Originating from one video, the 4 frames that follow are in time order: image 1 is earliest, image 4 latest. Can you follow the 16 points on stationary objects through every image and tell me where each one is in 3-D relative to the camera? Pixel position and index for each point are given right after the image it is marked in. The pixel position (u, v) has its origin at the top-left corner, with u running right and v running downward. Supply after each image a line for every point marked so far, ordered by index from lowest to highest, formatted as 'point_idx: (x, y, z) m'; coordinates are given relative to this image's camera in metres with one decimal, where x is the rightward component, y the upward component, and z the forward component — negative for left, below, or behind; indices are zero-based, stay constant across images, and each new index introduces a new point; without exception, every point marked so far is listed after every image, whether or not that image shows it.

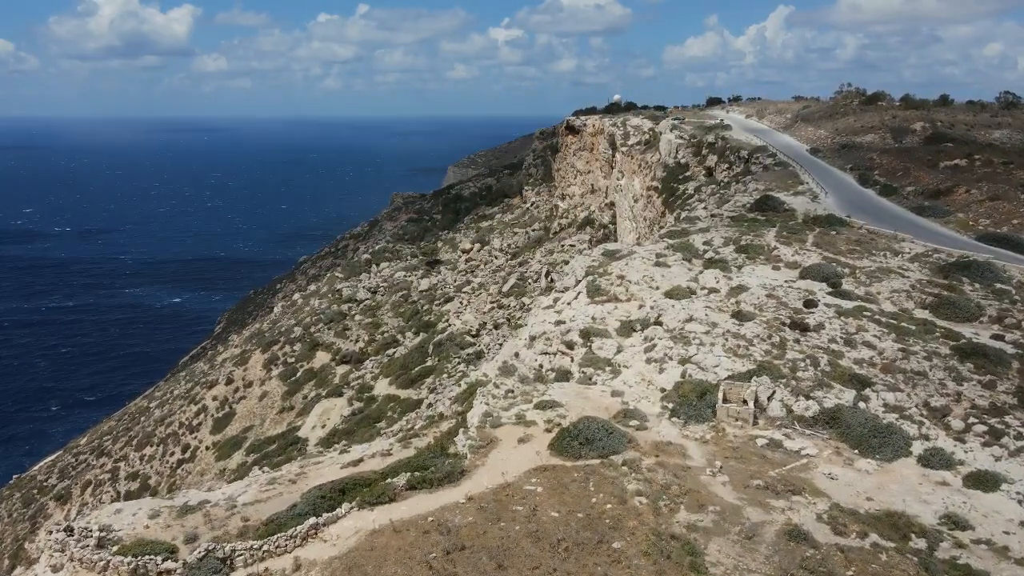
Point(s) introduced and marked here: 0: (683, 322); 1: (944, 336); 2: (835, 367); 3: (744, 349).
0: (+4.3, -0.9, +14.4) m
1: (+9.5, -1.1, +12.7) m
2: (+6.8, -1.7, +12.1) m
3: (+5.2, -1.4, +13.0) m
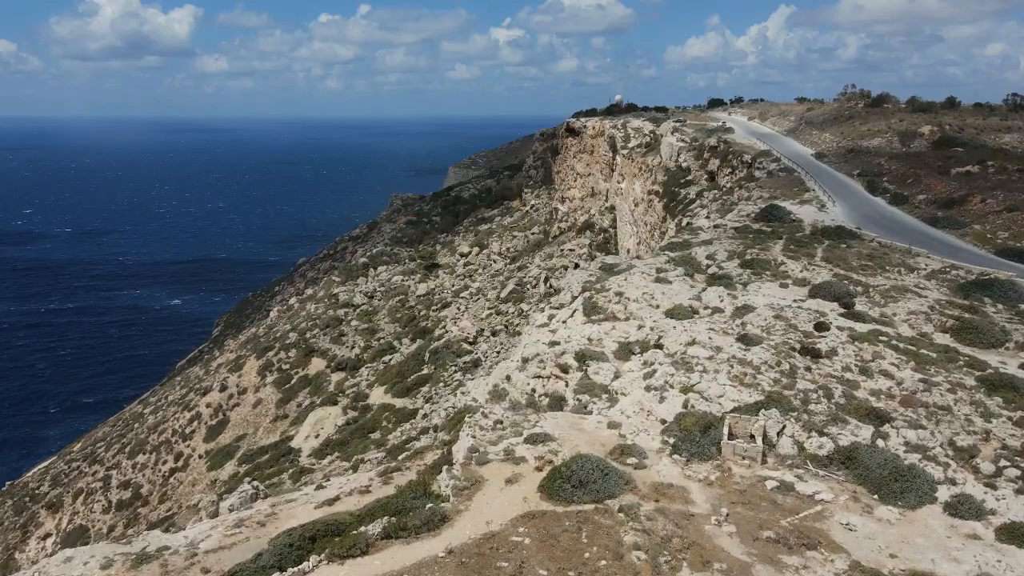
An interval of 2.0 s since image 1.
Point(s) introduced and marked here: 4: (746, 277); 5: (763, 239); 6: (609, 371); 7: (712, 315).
0: (+4.0, -1.4, +13.5) m
1: (+9.3, -1.6, +11.7) m
2: (+6.5, -2.2, +11.2) m
3: (+5.0, -1.9, +12.1) m
4: (+6.6, +0.3, +16.4) m
5: (+8.3, +1.6, +19.0) m
6: (+2.3, -2.0, +13.7) m
7: (+5.1, -0.7, +14.7) m
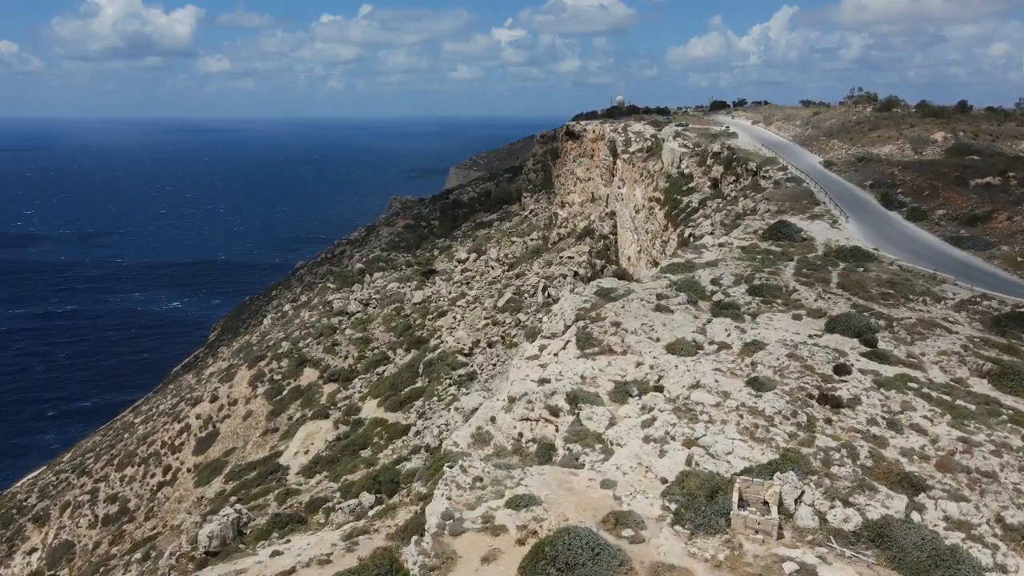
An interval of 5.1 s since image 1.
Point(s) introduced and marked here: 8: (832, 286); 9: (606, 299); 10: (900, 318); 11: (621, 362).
0: (+3.7, -2.1, +12.1) m
1: (+8.9, -2.3, +10.3) m
2: (+6.2, -2.9, +9.7) m
3: (+4.6, -2.6, +10.7) m
4: (+6.3, -0.5, +14.9) m
5: (+7.9, +0.8, +17.6) m
6: (+1.9, -2.7, +12.3) m
7: (+4.7, -1.4, +13.2) m
8: (+8.6, +0.1, +15.6) m
9: (+2.7, -0.4, +16.8) m
10: (+9.2, -0.7, +13.8) m
11: (+2.6, -1.8, +13.8) m
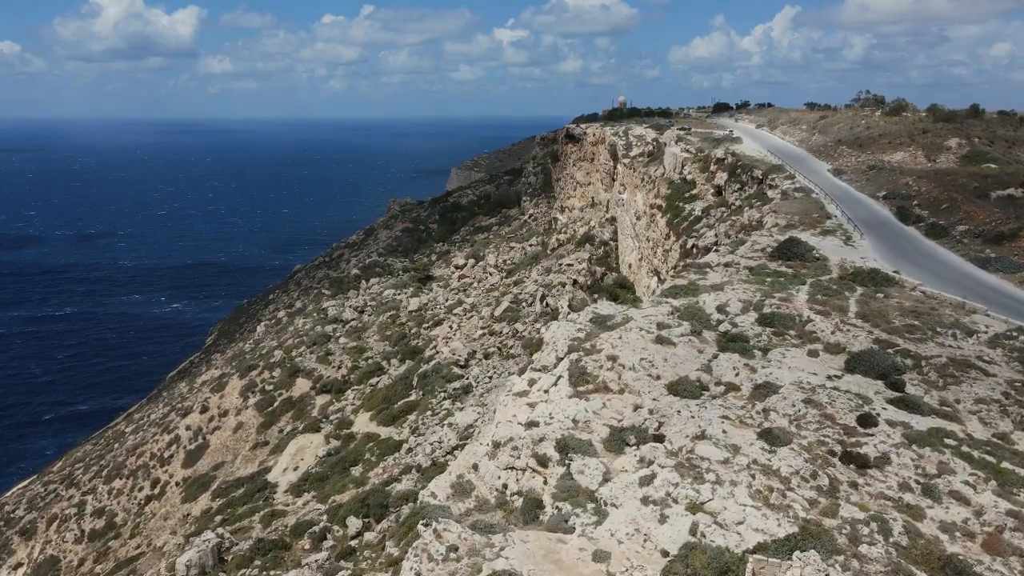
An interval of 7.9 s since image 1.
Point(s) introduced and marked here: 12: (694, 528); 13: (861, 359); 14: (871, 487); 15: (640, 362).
0: (+3.3, -2.8, +10.7) m
1: (+8.6, -3.0, +8.9) m
2: (+5.8, -3.6, +8.4) m
3: (+4.3, -3.4, +9.3) m
4: (+6.0, -1.2, +13.6) m
5: (+7.6, +0.1, +16.2) m
6: (+1.6, -3.4, +10.9) m
7: (+4.4, -2.2, +11.9) m
8: (+8.3, -0.7, +14.2) m
9: (+2.4, -1.1, +15.5) m
10: (+8.9, -1.4, +12.4) m
11: (+2.3, -2.5, +12.4) m
12: (+2.9, -3.8, +9.2) m
13: (+7.4, -1.4, +12.2) m
14: (+5.8, -3.2, +9.3) m
15: (+2.9, -1.7, +13.3) m
